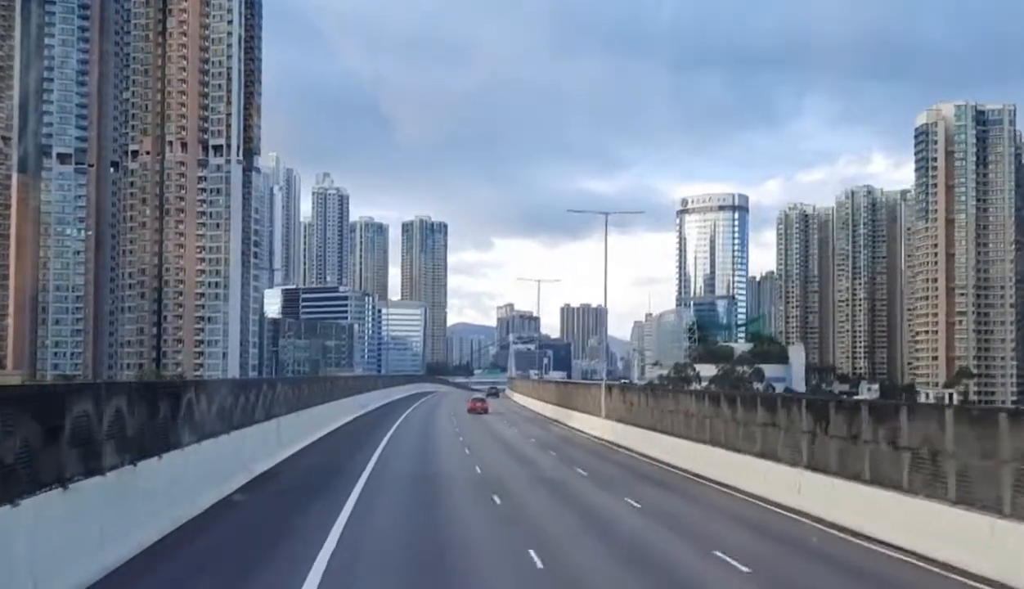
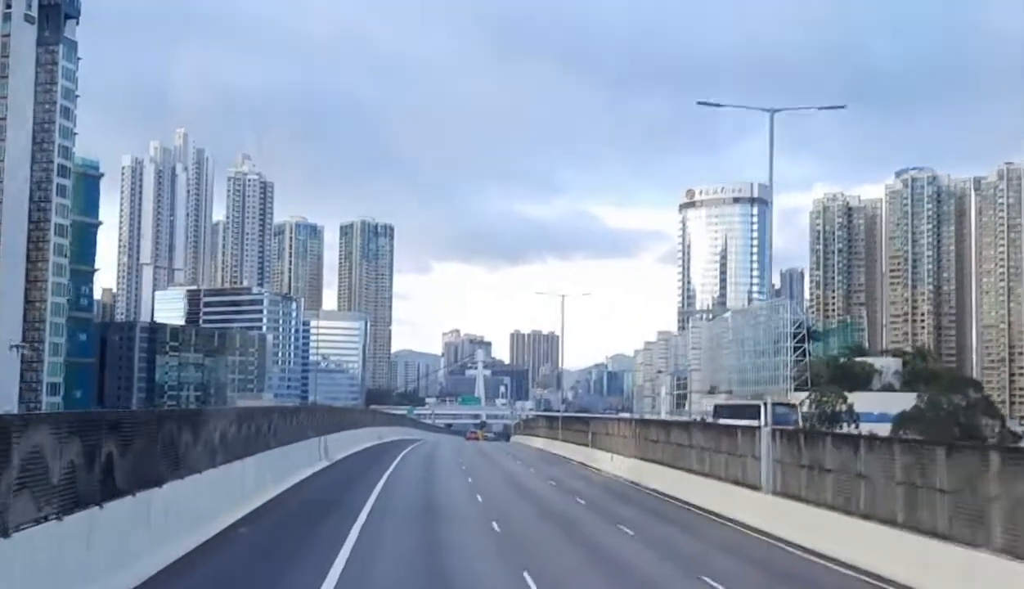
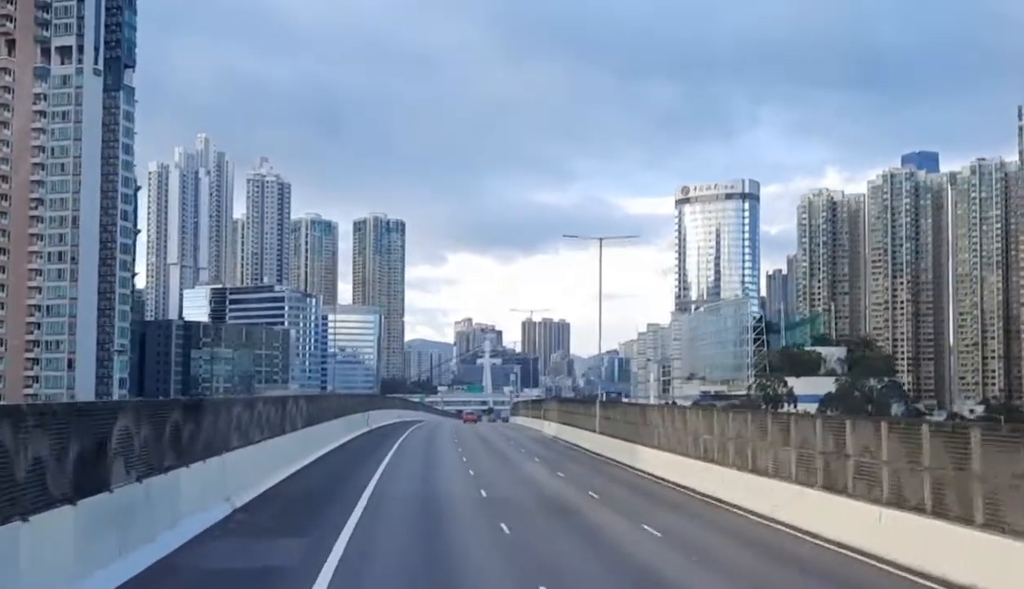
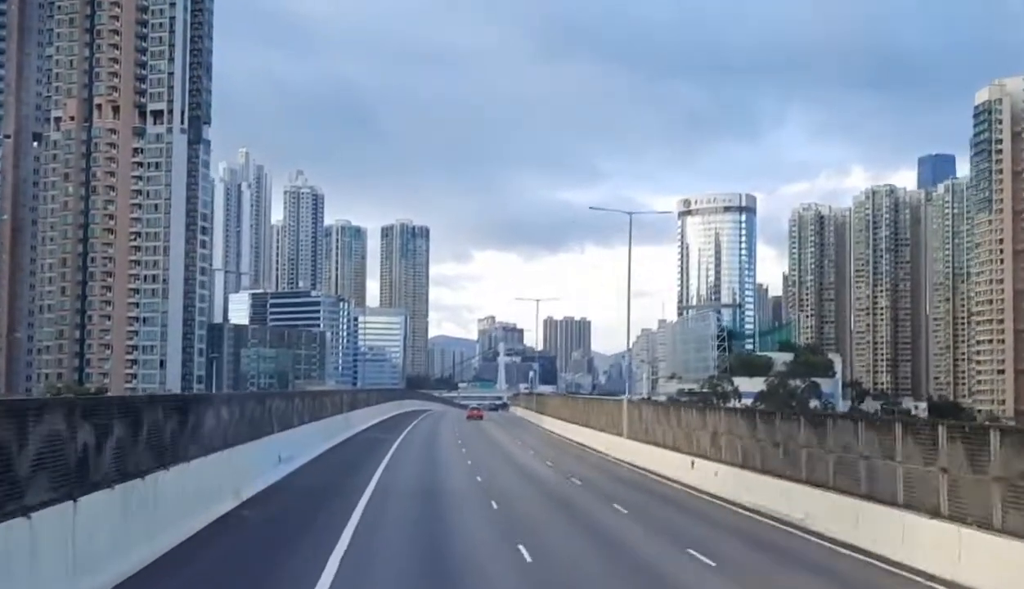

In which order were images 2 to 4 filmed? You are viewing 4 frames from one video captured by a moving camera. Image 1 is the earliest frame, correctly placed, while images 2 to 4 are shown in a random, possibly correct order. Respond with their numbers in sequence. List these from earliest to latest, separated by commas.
4, 3, 2
